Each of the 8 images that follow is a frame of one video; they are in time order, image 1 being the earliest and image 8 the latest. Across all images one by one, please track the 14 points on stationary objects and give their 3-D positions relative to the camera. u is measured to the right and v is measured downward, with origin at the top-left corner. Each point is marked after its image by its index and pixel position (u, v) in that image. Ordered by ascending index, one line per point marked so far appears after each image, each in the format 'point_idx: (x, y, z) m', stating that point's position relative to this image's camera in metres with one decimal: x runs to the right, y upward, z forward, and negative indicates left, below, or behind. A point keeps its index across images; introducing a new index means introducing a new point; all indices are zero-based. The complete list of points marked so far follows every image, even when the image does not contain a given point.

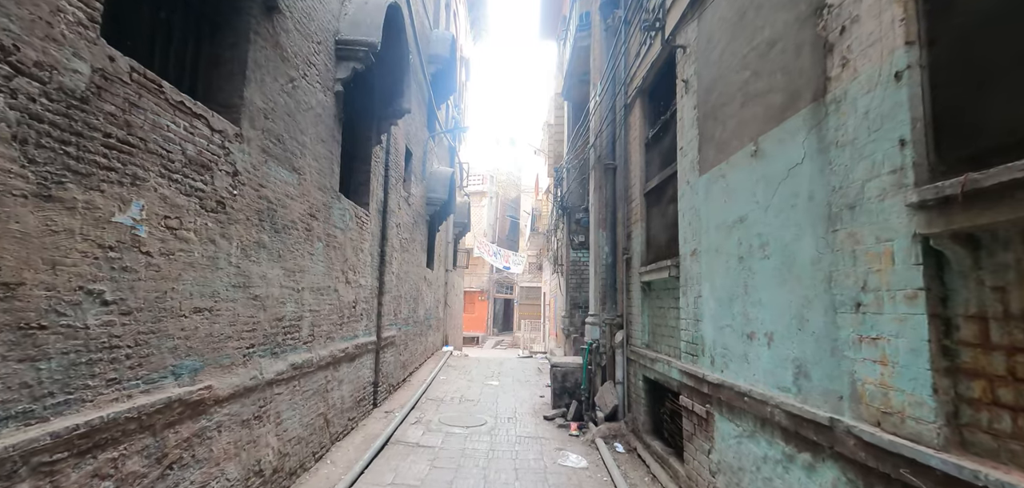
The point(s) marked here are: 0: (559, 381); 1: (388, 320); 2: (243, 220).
0: (+0.7, -2.0, +6.7) m
1: (-1.9, -1.2, +7.1) m
2: (-1.8, +0.2, +3.1) m
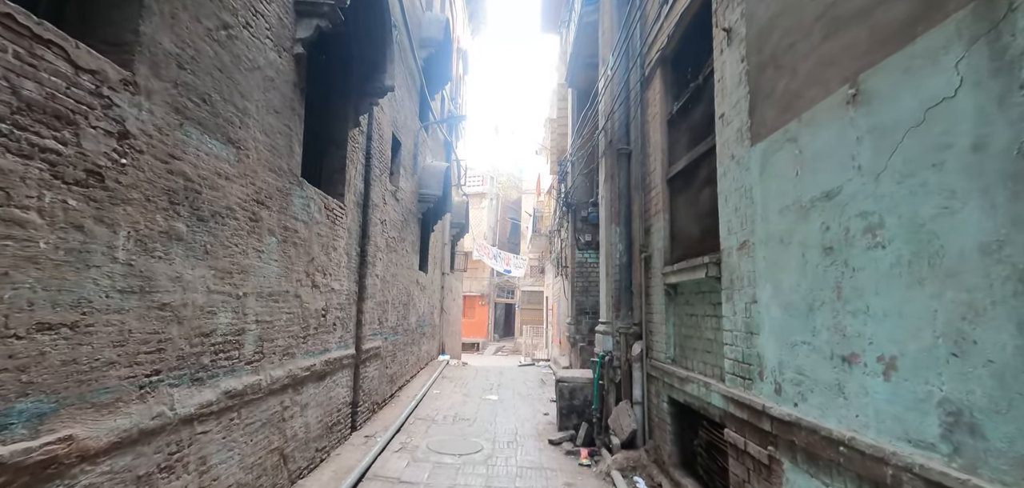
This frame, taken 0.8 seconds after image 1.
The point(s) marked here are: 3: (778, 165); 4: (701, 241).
0: (+0.7, -1.9, +5.8) m
1: (-1.9, -1.1, +6.2) m
2: (-1.8, +0.2, +2.2) m
3: (+1.4, +0.4, +2.5) m
4: (+1.5, 0.0, +3.7) m
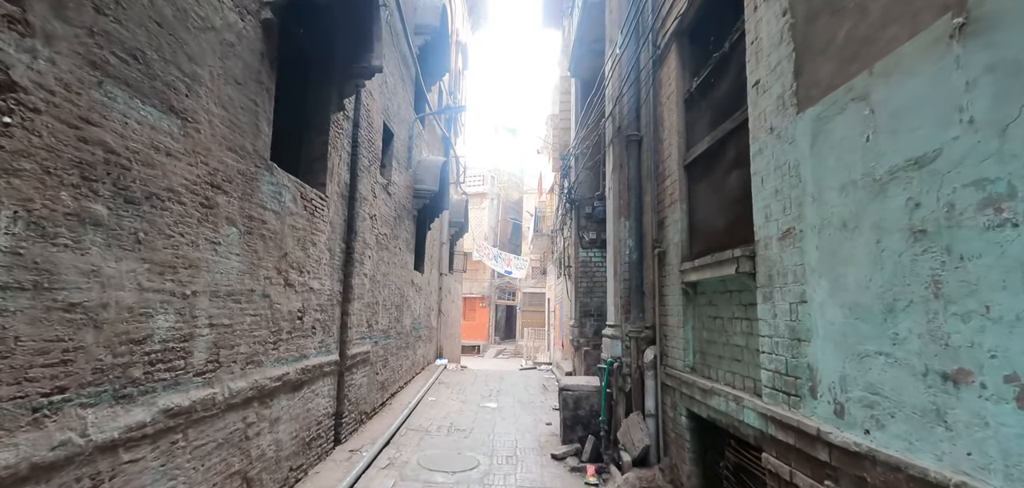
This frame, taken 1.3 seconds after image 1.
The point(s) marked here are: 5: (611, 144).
0: (+0.7, -1.9, +5.3) m
1: (-1.9, -1.1, +5.7) m
2: (-1.8, +0.3, +1.8) m
3: (+1.4, +0.5, +2.0) m
4: (+1.5, +0.1, +3.2) m
5: (+1.2, +1.2, +5.6) m
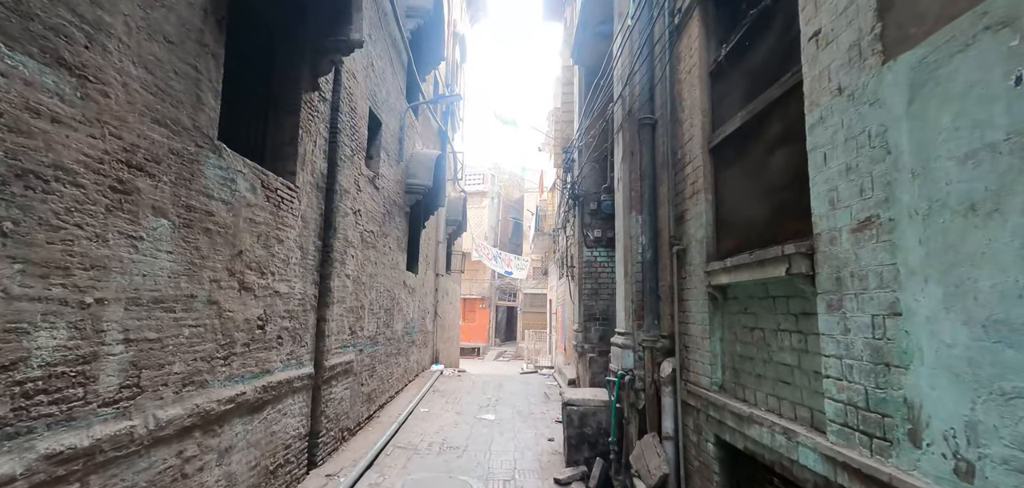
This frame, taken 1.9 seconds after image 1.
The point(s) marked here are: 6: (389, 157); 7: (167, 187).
0: (+0.6, -1.9, +4.7) m
1: (-1.9, -1.1, +5.2) m
2: (-1.8, +0.3, +1.2) m
3: (+1.4, +0.5, +1.5) m
4: (+1.5, +0.1, +2.6) m
5: (+1.2, +1.2, +5.0) m
6: (-1.9, +1.3, +7.0) m
7: (-1.9, +0.3, +2.5) m
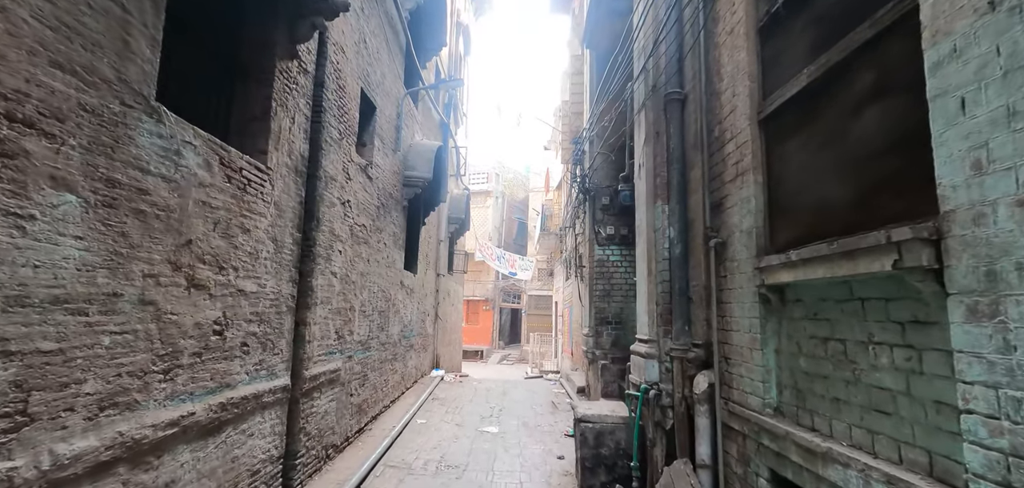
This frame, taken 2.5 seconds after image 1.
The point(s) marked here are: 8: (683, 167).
0: (+0.7, -1.8, +4.1) m
1: (-1.8, -1.0, +4.6) m
2: (-1.8, +0.4, +0.6) m
3: (+1.4, +0.6, +0.9) m
4: (+1.5, +0.2, +2.0) m
5: (+1.2, +1.3, +4.4) m
6: (-1.8, +1.4, +6.5) m
7: (-1.8, +0.4, +1.9) m
8: (+1.4, +0.6, +3.8) m
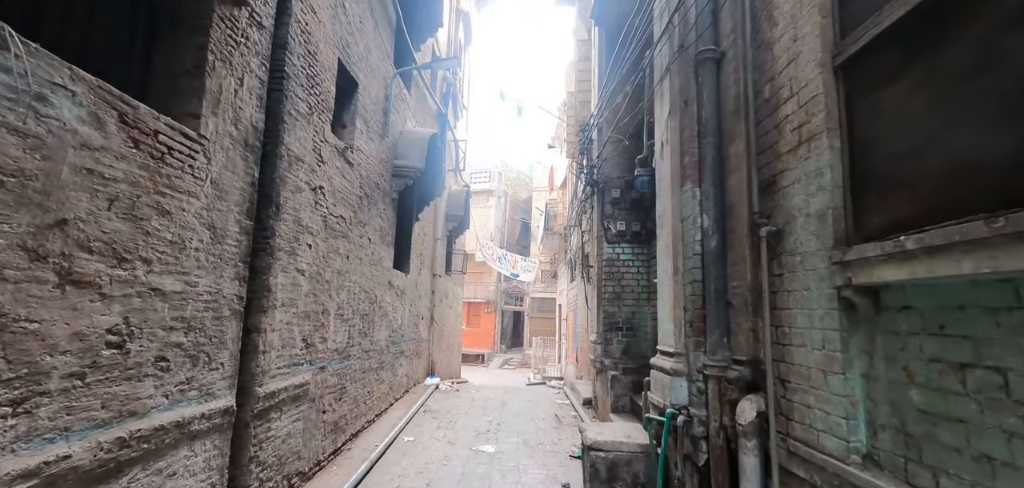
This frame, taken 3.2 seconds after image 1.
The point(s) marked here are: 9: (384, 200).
0: (+0.7, -1.7, +3.4) m
1: (-1.9, -0.9, +3.9) m
2: (-1.9, +0.5, -0.1) m
3: (+1.4, +0.7, +0.1) m
4: (+1.5, +0.2, +1.3) m
5: (+1.2, +1.3, +3.7) m
6: (-1.8, +1.4, +5.8) m
7: (-1.9, +0.5, +1.2) m
8: (+1.4, +0.7, +3.1) m
9: (-1.8, +0.6, +6.4) m
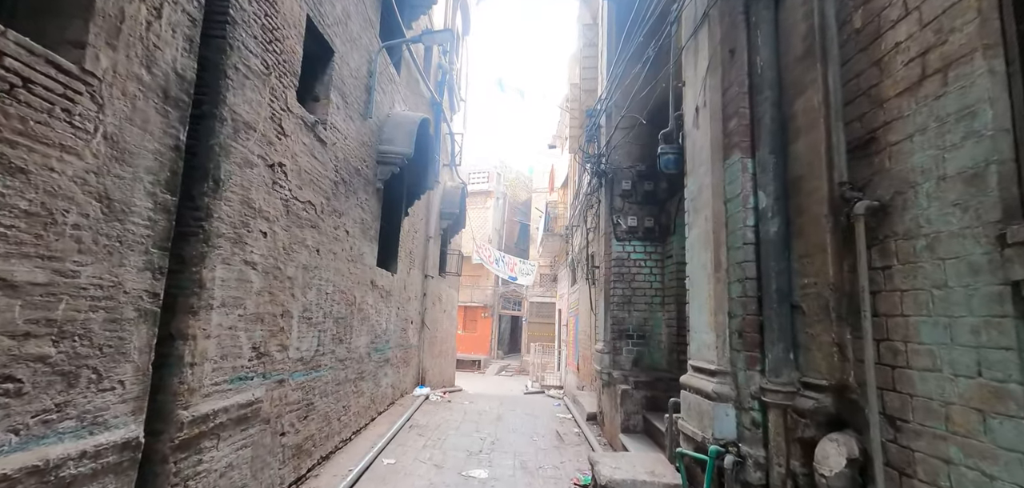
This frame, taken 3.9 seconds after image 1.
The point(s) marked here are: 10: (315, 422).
0: (+0.6, -1.7, +2.7) m
1: (-1.9, -0.8, +3.1) m
2: (-1.9, +0.6, -0.8) m
3: (+1.4, +0.8, -0.6) m
4: (+1.5, +0.3, +0.6) m
5: (+1.2, +1.4, +3.0) m
6: (-1.8, +1.5, +5.1) m
7: (-1.9, +0.6, +0.5) m
8: (+1.4, +0.8, +2.4) m
9: (-1.8, +0.7, +5.7) m
10: (-1.9, -1.7, +4.4) m
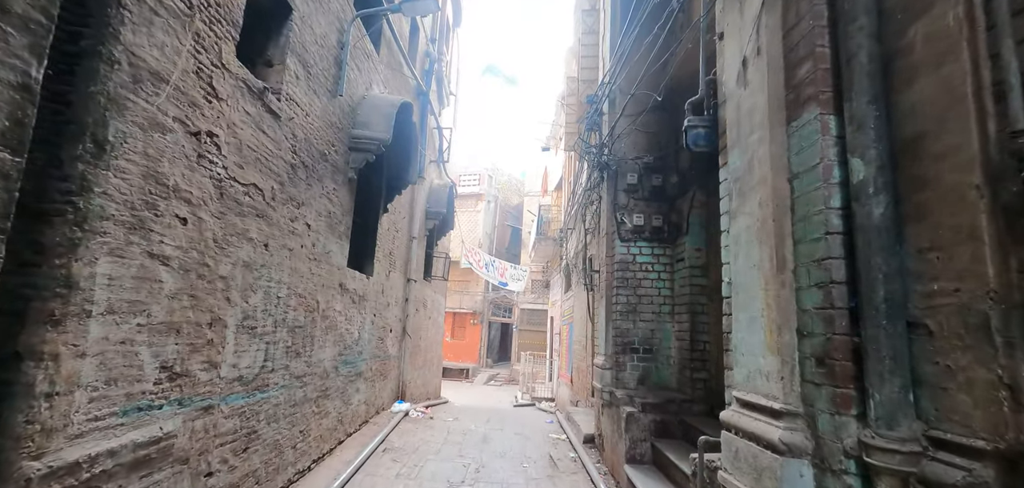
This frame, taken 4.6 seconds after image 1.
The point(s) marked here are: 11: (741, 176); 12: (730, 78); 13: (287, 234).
0: (+0.6, -1.6, +1.9) m
1: (-2.0, -0.8, +2.4) m
2: (-1.8, +0.7, -1.6) m
3: (+1.4, +0.8, -1.3) m
4: (+1.4, +0.4, -0.1) m
5: (+1.2, +1.4, +2.3) m
6: (-1.9, +1.5, +4.3) m
7: (-1.9, +0.7, -0.2) m
8: (+1.3, +0.8, +1.7) m
9: (-1.9, +0.7, +5.0) m
10: (-2.0, -1.6, +3.7) m
11: (+1.1, +0.3, +2.2) m
12: (+1.2, +0.9, +2.4) m
13: (-1.9, +0.1, +4.0) m
